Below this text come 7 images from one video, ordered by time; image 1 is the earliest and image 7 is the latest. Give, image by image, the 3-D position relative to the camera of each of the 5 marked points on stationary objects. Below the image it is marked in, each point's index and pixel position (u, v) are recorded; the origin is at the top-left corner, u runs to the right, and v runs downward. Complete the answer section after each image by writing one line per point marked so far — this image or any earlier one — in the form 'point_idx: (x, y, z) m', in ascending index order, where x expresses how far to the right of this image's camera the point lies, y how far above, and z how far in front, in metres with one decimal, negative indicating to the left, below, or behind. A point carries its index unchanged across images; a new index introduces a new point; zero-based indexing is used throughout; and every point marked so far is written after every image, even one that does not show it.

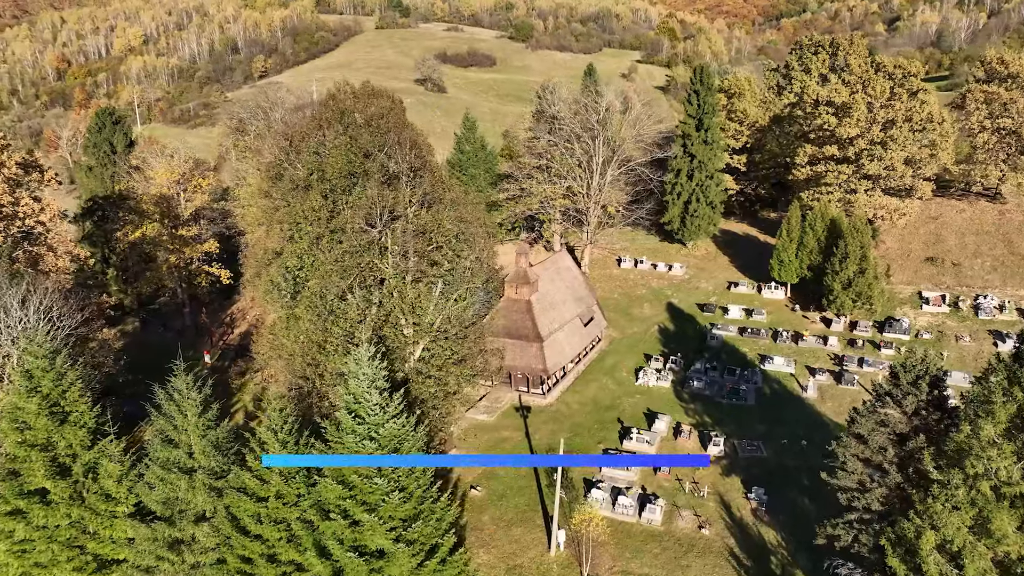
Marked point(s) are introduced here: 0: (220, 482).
0: (-9.9, -6.4, +19.7) m
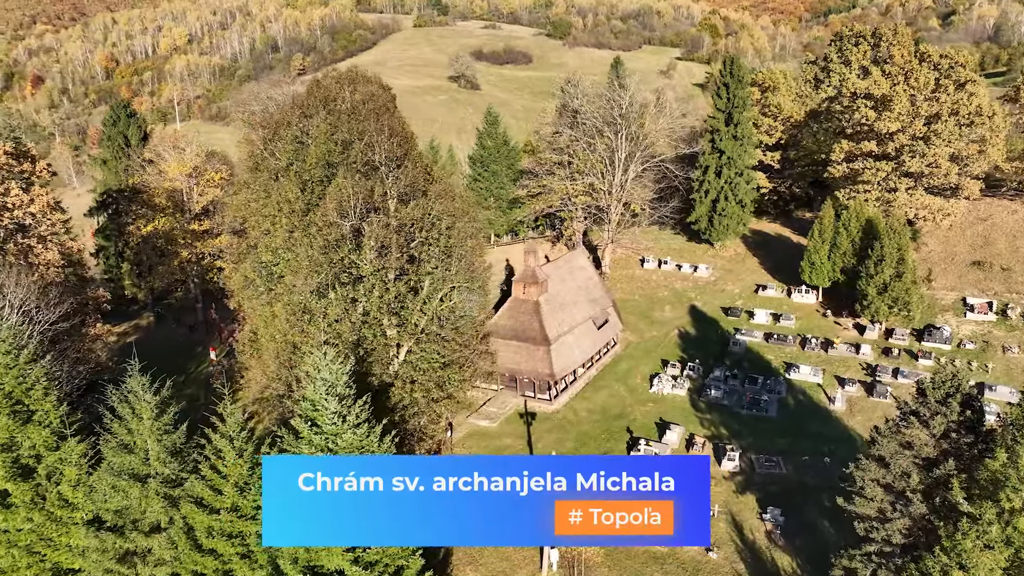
0: (-10.6, -6.3, +18.6) m
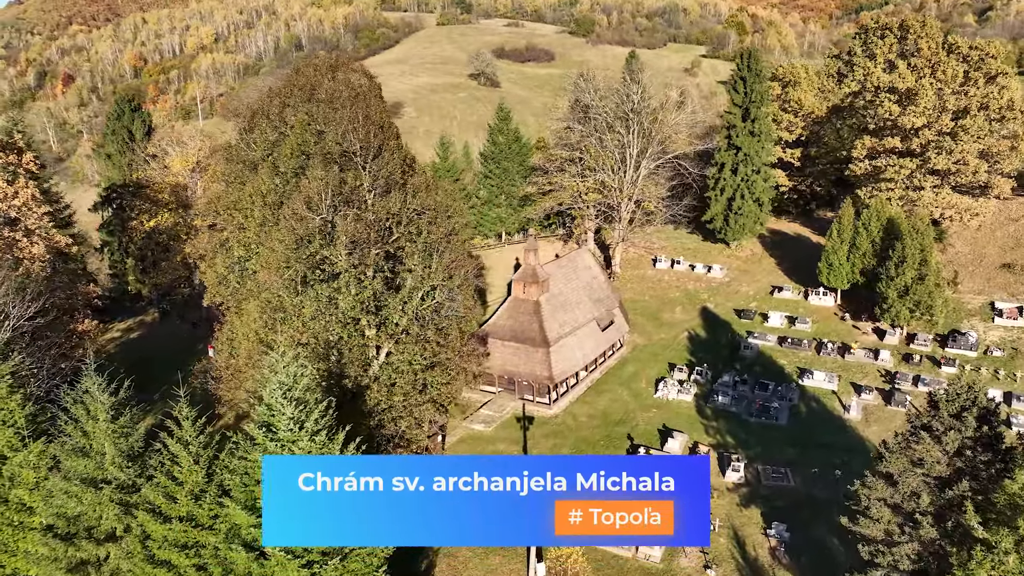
0: (-11.4, -6.2, +17.8) m
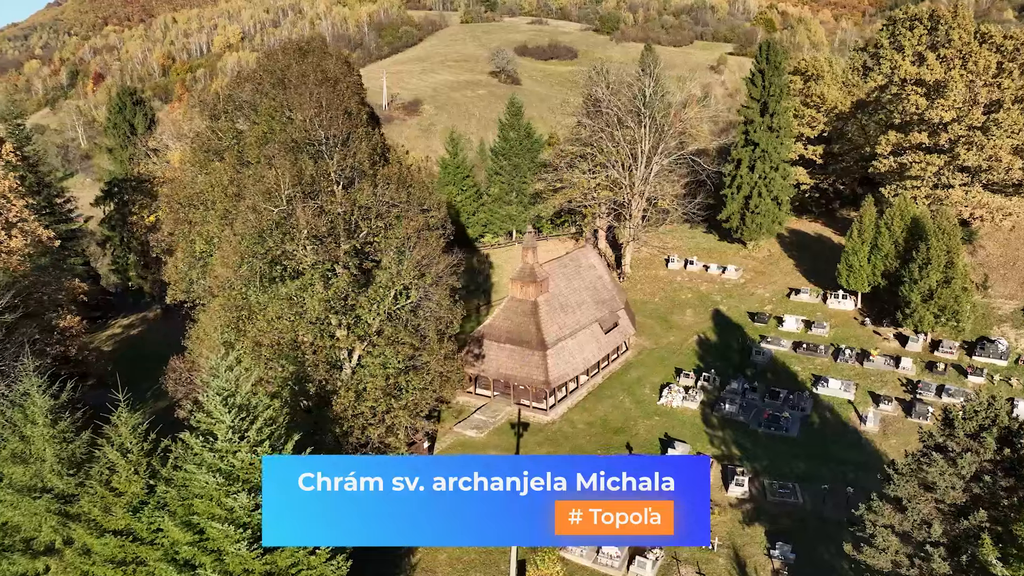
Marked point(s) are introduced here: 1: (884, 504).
0: (-12.4, -6.1, +16.8) m
1: (+11.8, -6.8, +18.9) m
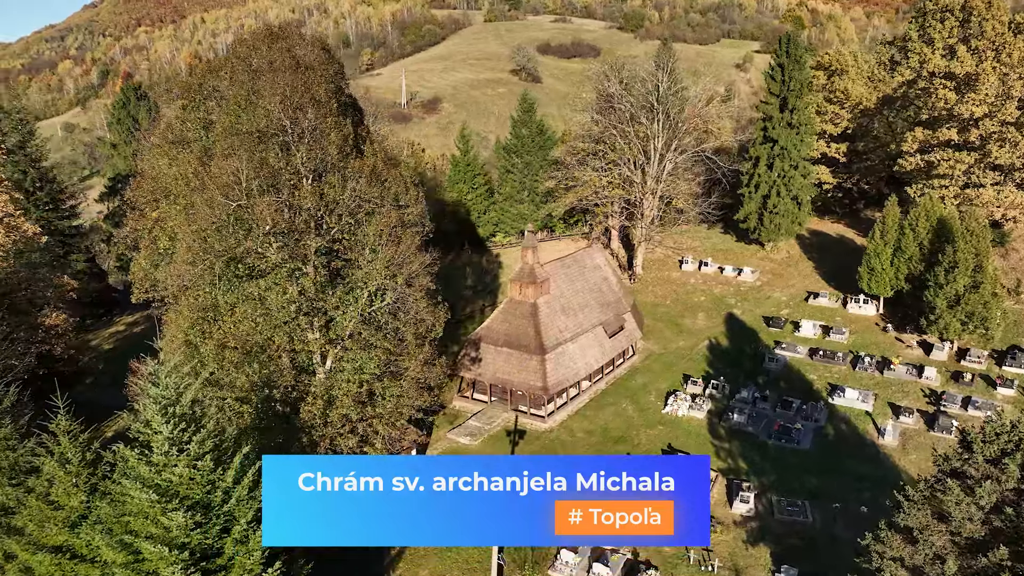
0: (-13.2, -6.1, +15.9) m
1: (+11.1, -7.0, +17.1) m
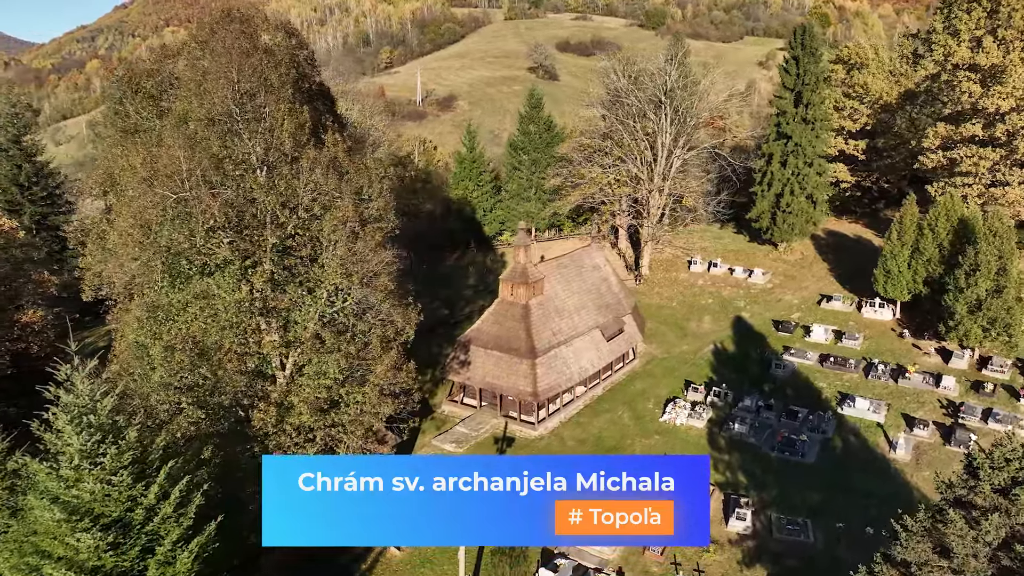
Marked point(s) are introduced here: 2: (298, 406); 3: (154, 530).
0: (-14.3, -6.1, +14.9) m
1: (+9.9, -7.2, +15.4) m
2: (-6.7, -3.7, +18.8) m
3: (-8.4, -5.7, +14.0) m
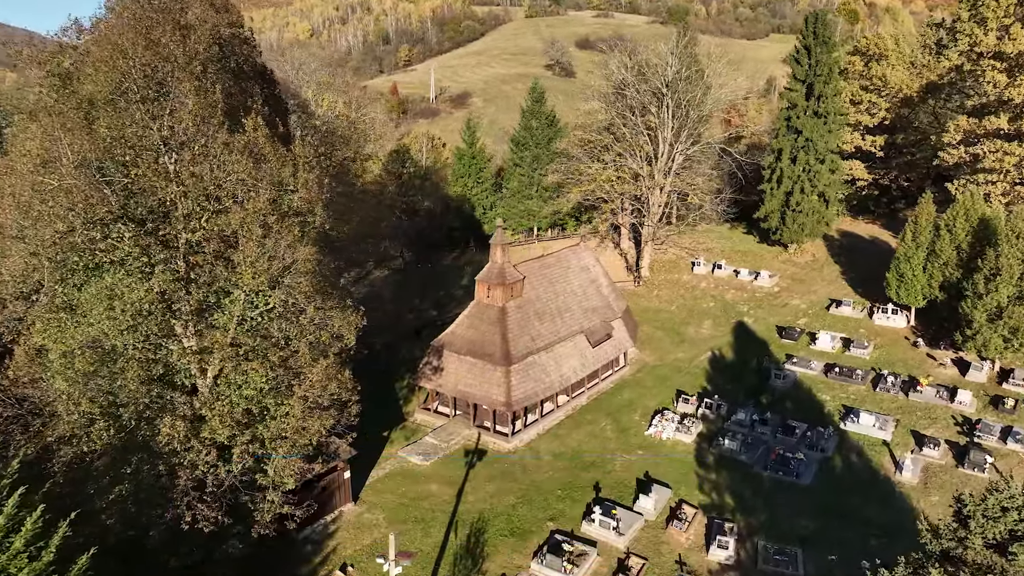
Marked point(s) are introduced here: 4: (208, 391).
0: (-16.2, -6.0, +13.4) m
1: (+8.0, -7.4, +13.1) m
2: (-8.4, -3.7, +16.9) m
3: (-10.3, -5.7, +12.2) m
4: (-8.9, -3.1, +17.8) m
